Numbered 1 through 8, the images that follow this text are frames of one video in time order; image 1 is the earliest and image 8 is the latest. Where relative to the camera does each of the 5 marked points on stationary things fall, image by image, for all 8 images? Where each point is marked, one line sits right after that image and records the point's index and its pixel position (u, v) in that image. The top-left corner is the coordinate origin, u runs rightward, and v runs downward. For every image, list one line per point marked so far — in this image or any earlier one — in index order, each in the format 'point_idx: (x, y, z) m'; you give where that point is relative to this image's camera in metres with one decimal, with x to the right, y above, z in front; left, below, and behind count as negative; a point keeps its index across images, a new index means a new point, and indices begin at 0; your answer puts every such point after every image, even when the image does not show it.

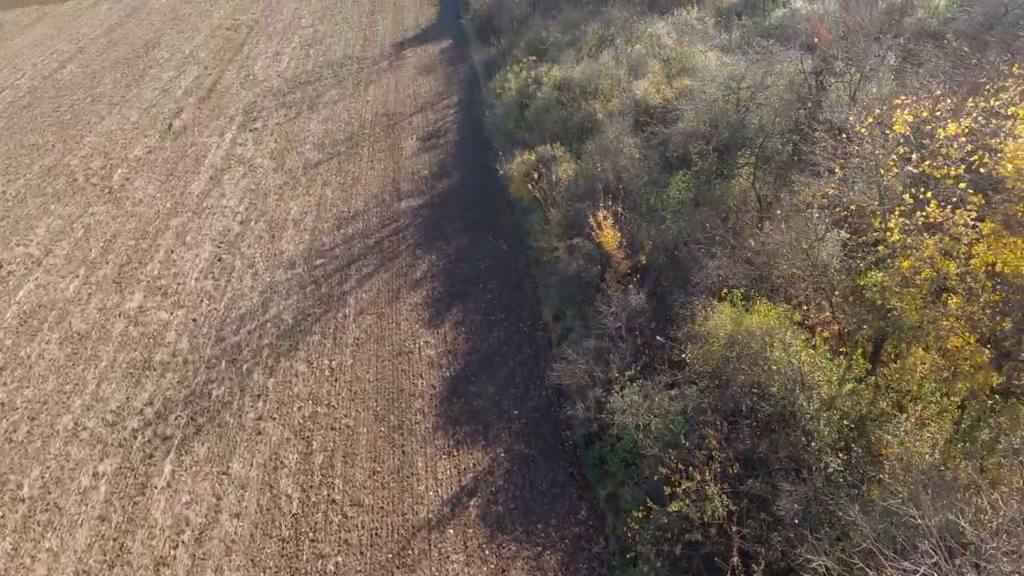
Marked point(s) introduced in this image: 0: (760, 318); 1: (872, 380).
0: (+8.2, -0.8, +19.7) m
1: (+10.8, -2.7, +17.9) m
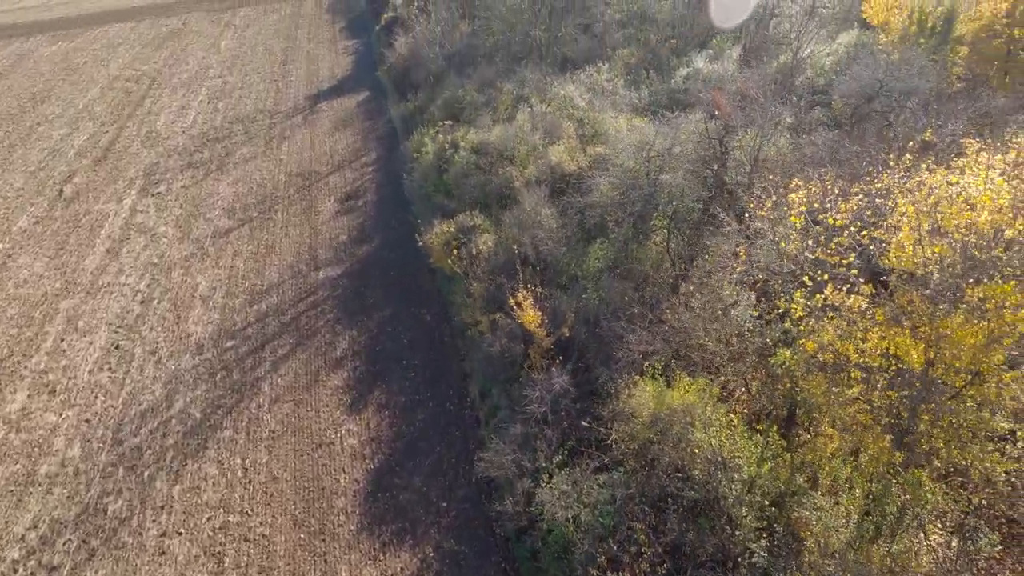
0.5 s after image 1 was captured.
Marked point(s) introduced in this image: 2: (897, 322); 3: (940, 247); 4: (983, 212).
0: (+5.7, -3.6, +19.9) m
1: (+8.5, -5.2, +18.3) m
2: (+10.3, -1.0, +15.9) m
3: (+11.0, +1.0, +15.3) m
4: (+11.8, +1.9, +15.1) m
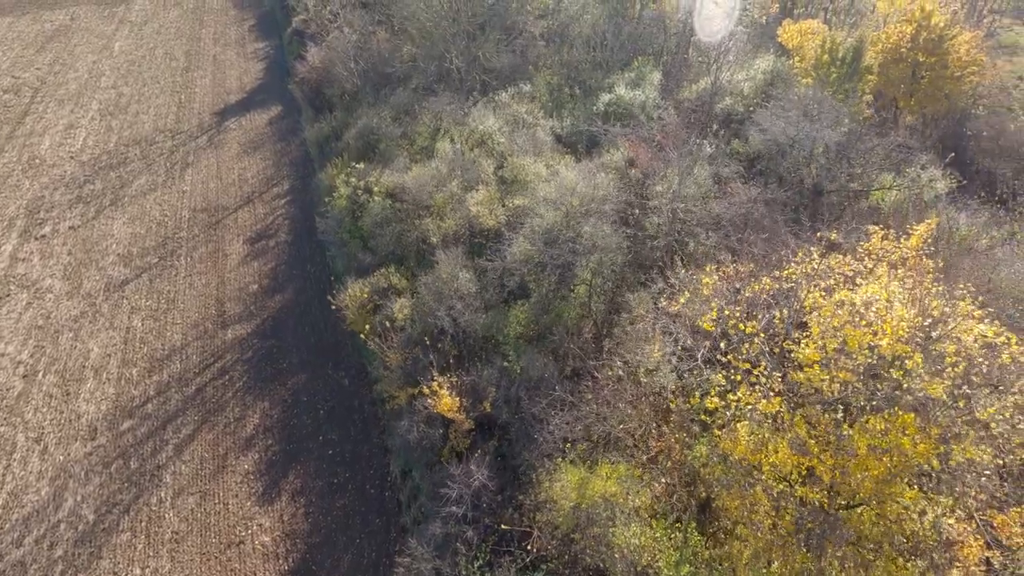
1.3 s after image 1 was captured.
0: (+2.9, -6.7, +19.5) m
1: (+6.0, -8.3, +18.3) m
2: (+7.8, -4.1, +15.9) m
3: (+8.5, -2.1, +15.3) m
4: (+9.3, -1.2, +15.1) m
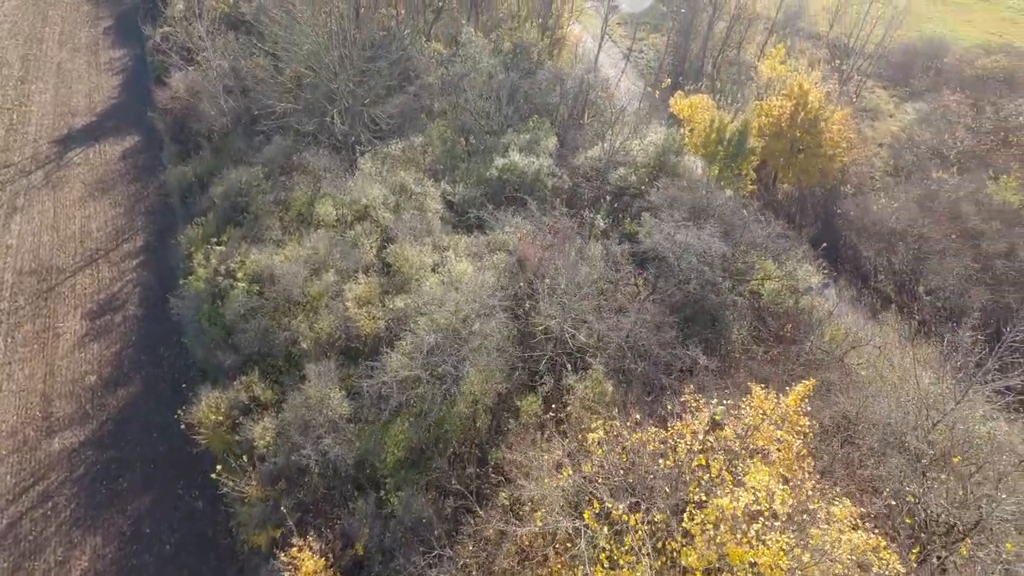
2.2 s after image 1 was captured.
0: (-1.0, -11.7, +18.0) m
1: (+2.2, -13.4, +17.3) m
2: (+4.4, -9.3, +15.2) m
3: (+5.3, -7.3, +14.7) m
4: (+6.1, -6.4, +14.6) m
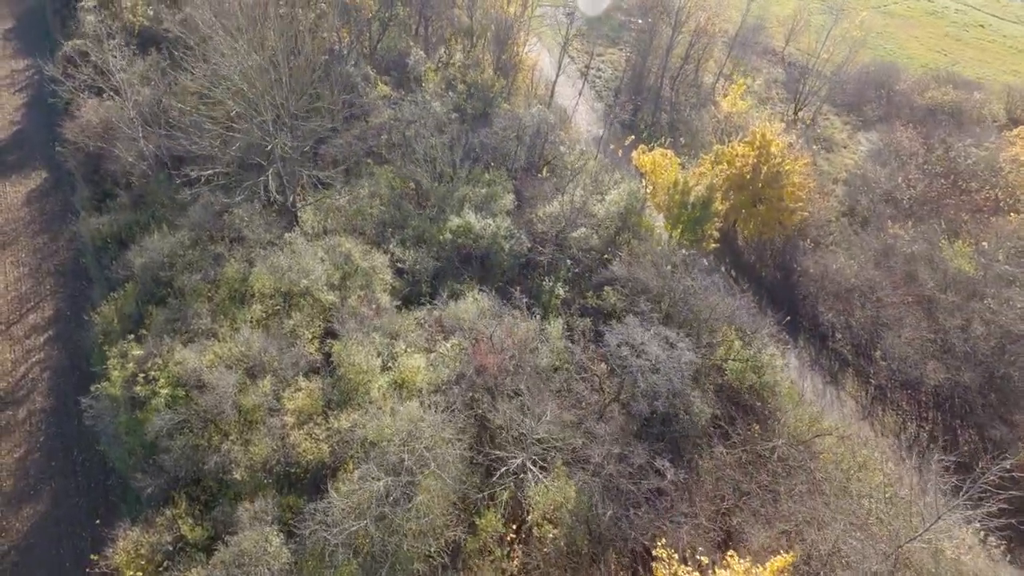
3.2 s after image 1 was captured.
0: (-2.1, -16.9, +16.4) m
1: (+1.1, -18.6, +16.1) m
2: (+3.6, -14.5, +13.9) m
3: (+4.5, -12.6, +13.4) m
4: (+5.3, -11.7, +13.4) m
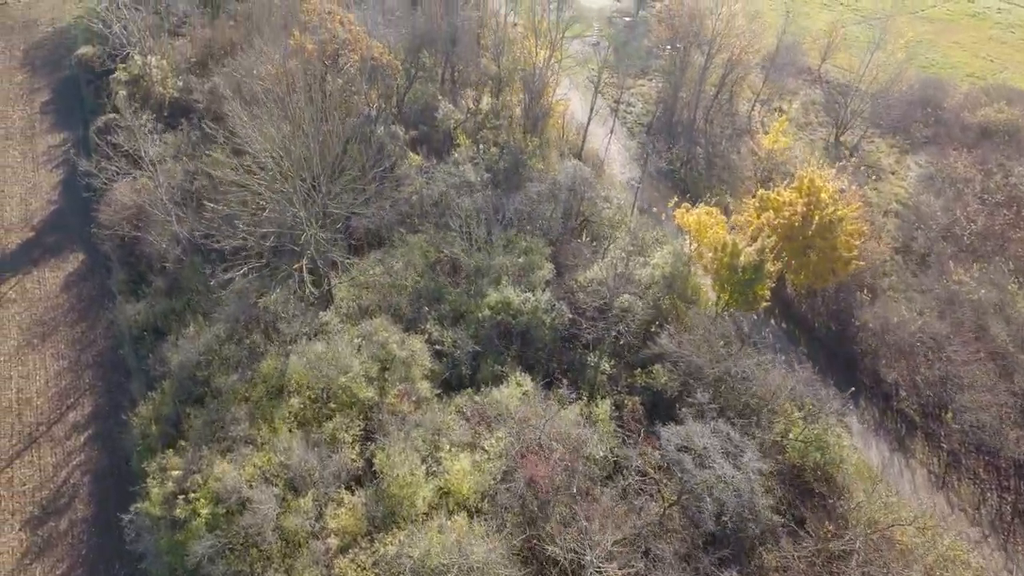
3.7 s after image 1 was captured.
0: (+0.1, -21.2, +14.8) m
1: (+3.4, -22.7, +14.3) m
2: (+5.5, -18.6, +12.1) m
3: (+6.3, -16.6, +11.6) m
4: (+7.1, -15.7, +11.5) m
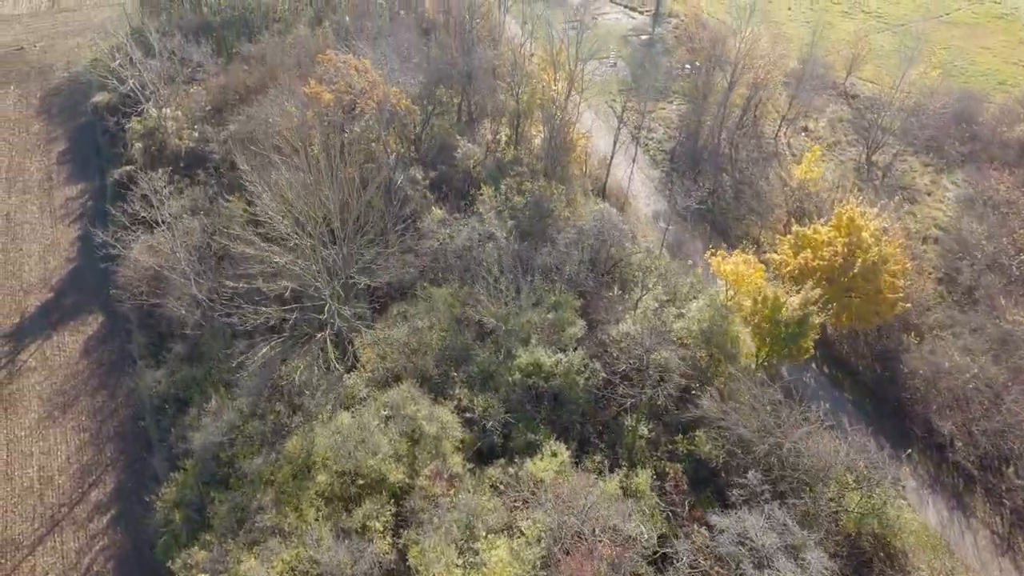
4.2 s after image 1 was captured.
0: (+1.9, -24.4, +13.2) m
1: (+5.2, -25.8, +12.6) m
2: (+7.2, -21.6, +10.4) m
3: (+7.9, -19.6, +9.8) m
4: (+8.7, -18.7, +9.7) m
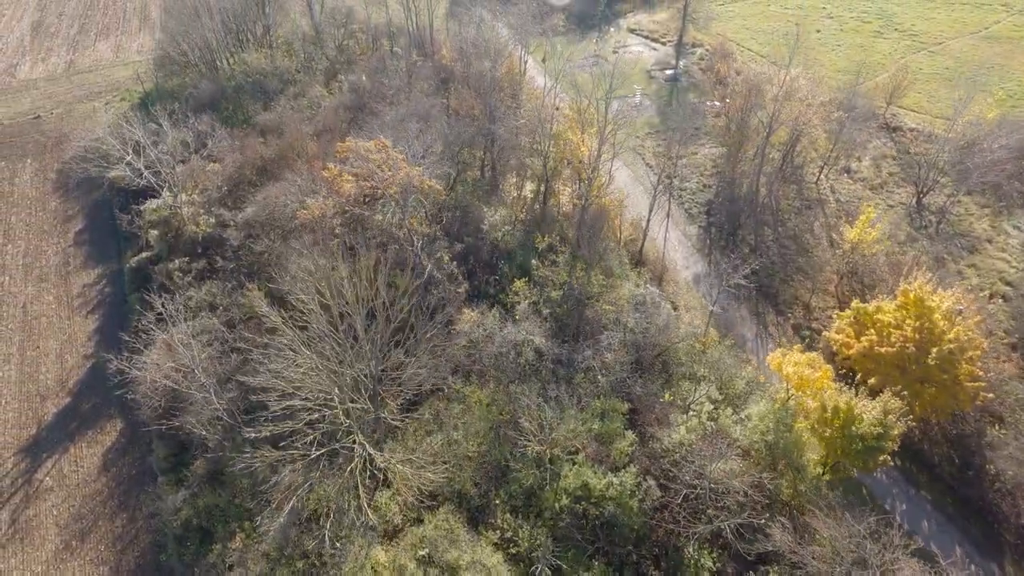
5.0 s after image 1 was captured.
0: (+4.3, -30.0, +10.1) m
1: (+7.6, -31.3, +9.4) m
2: (+9.4, -27.0, +7.1) m
3: (+10.0, -25.0, +6.6) m
4: (+10.7, -24.0, +6.5) m
